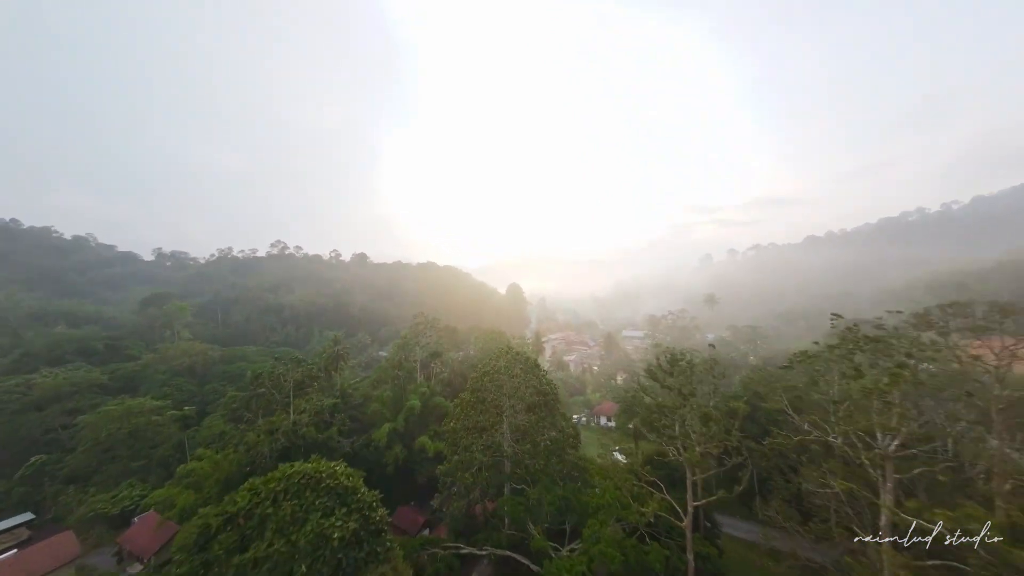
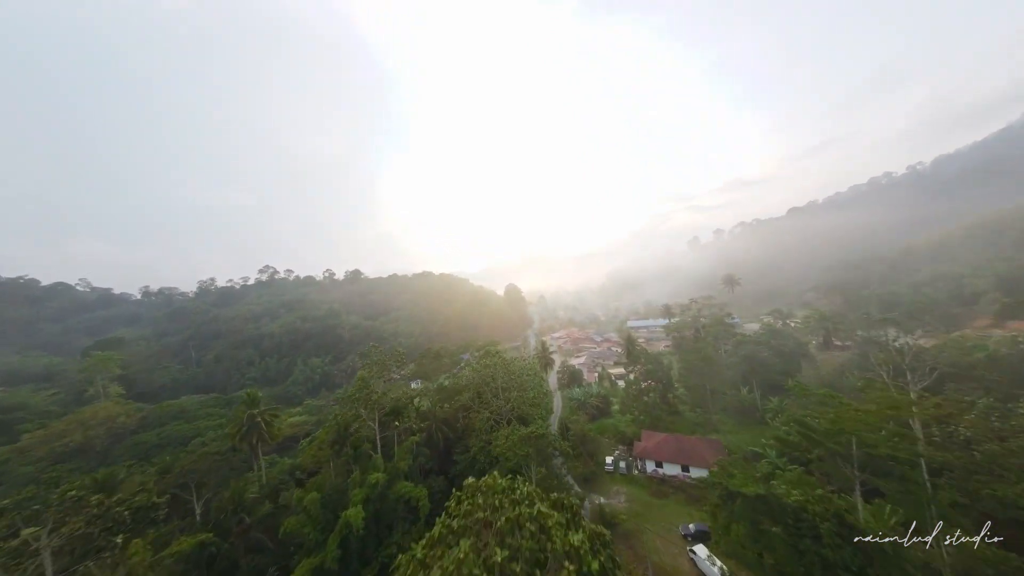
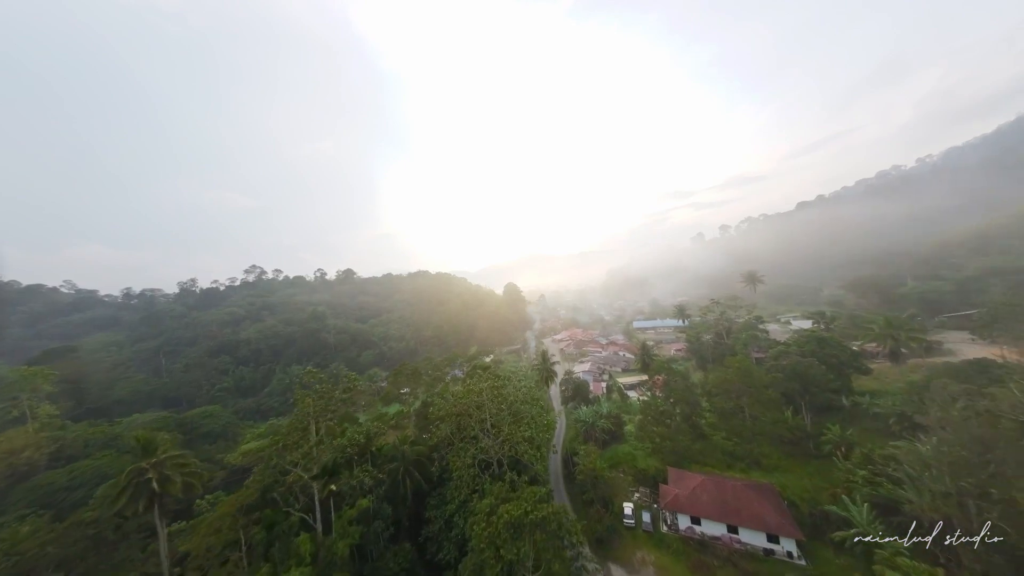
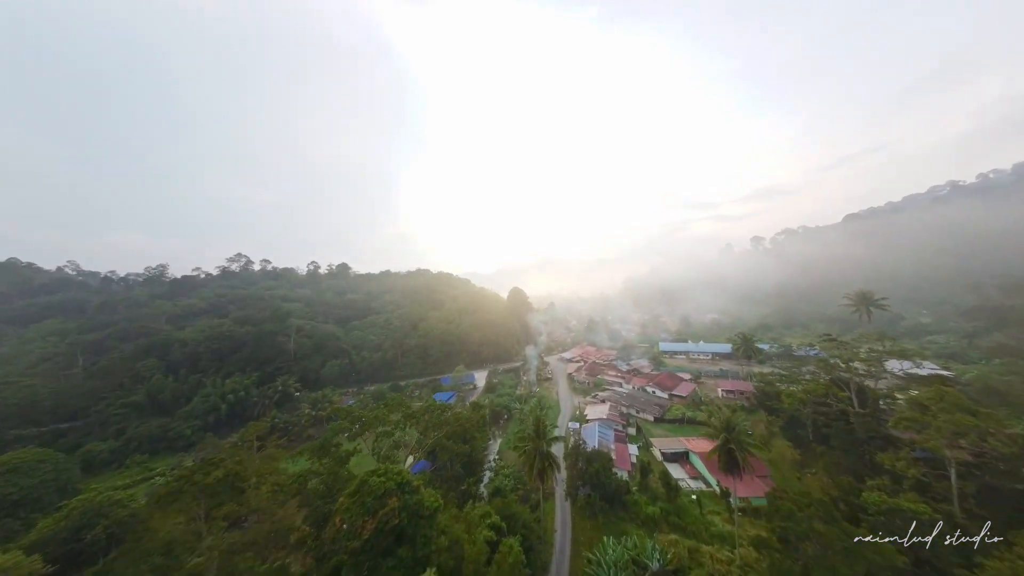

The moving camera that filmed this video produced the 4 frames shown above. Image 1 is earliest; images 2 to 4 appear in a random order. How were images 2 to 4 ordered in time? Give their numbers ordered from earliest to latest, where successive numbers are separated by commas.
2, 3, 4
